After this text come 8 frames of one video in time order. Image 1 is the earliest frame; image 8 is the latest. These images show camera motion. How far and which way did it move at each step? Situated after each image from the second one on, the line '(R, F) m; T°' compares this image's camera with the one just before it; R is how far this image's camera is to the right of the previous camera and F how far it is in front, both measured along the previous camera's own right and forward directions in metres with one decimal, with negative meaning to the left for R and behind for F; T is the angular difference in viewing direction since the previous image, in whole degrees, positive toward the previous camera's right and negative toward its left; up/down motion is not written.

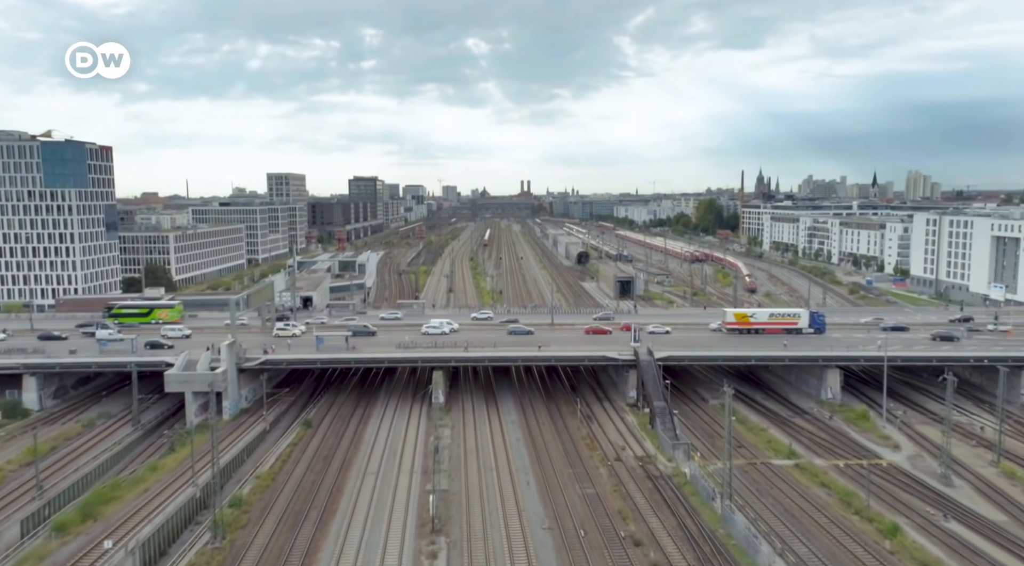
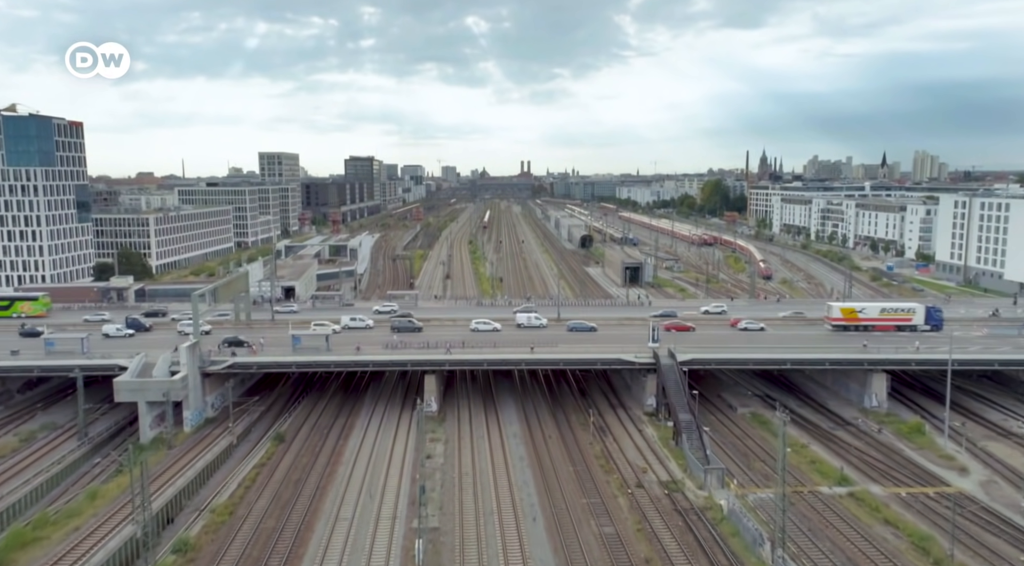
(-0.1, +5.9) m; 0°
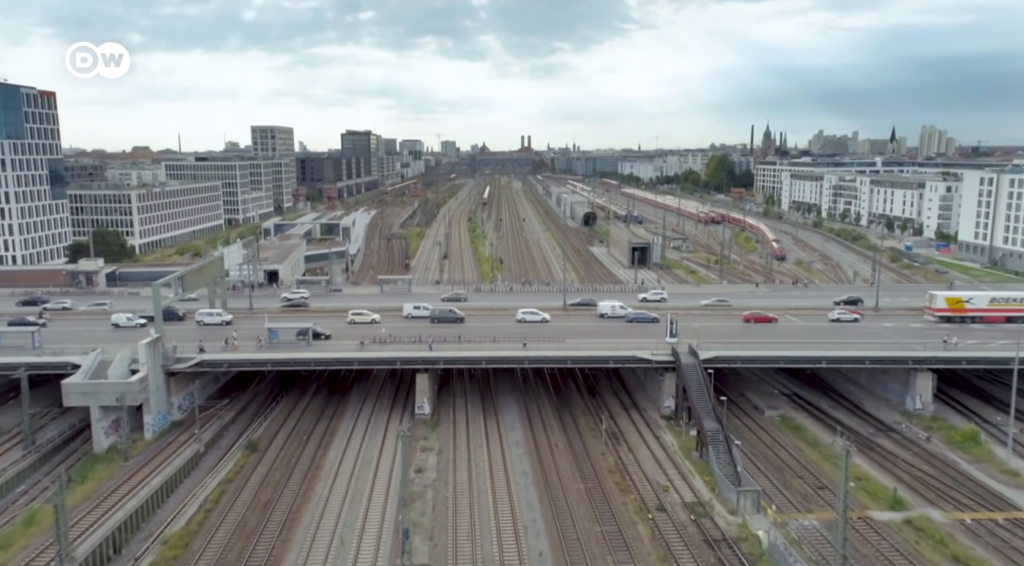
(-0.1, +4.6) m; 0°
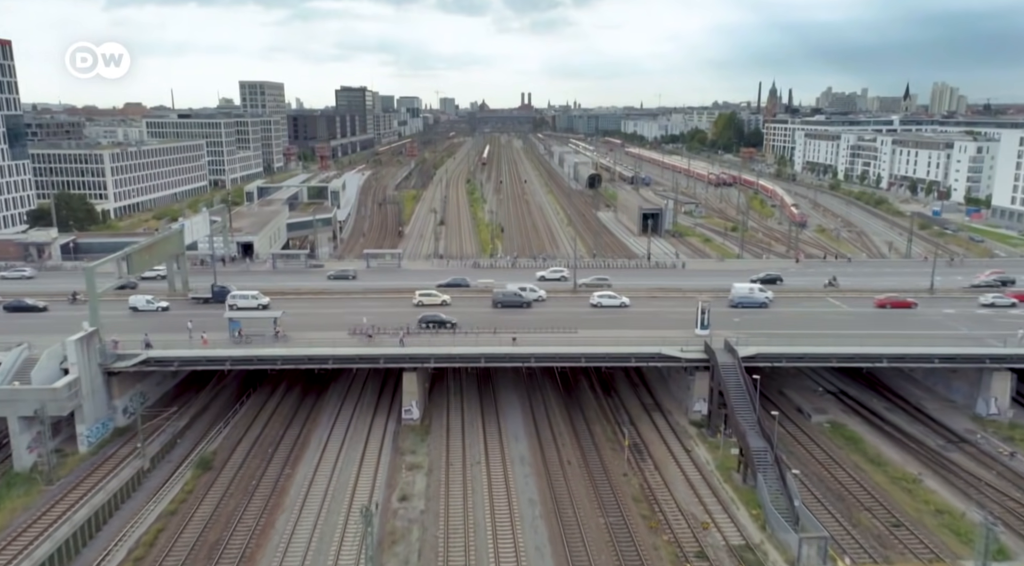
(-0.2, +6.0) m; 0°
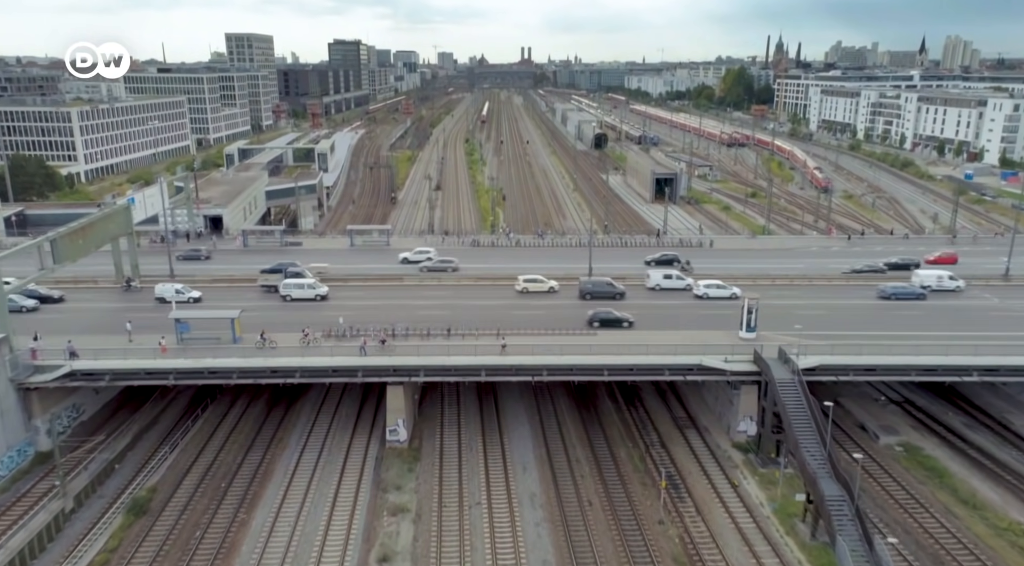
(-0.3, +5.9) m; 0°
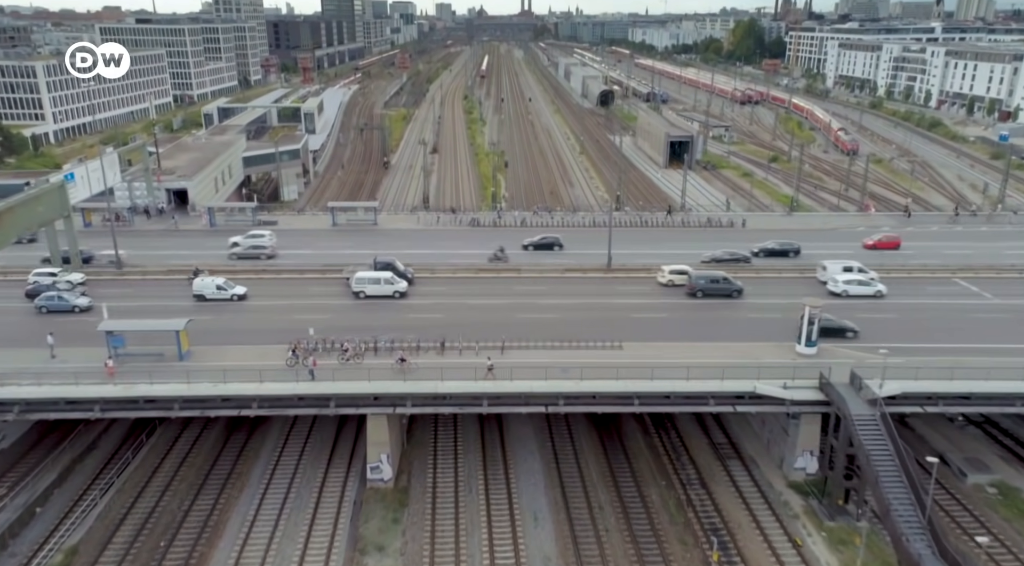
(-0.3, +5.2) m; 0°
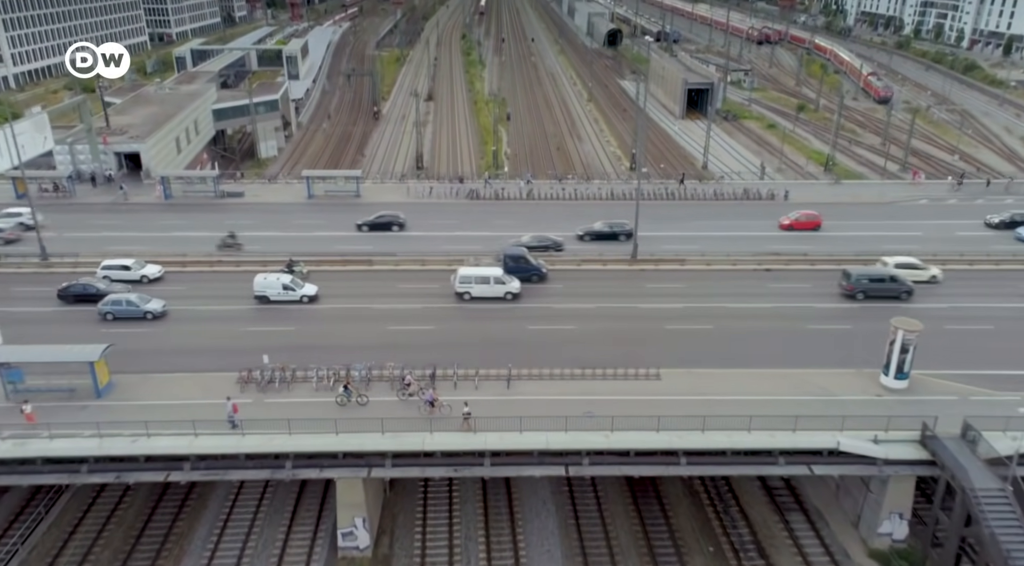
(-0.2, +5.1) m; 0°
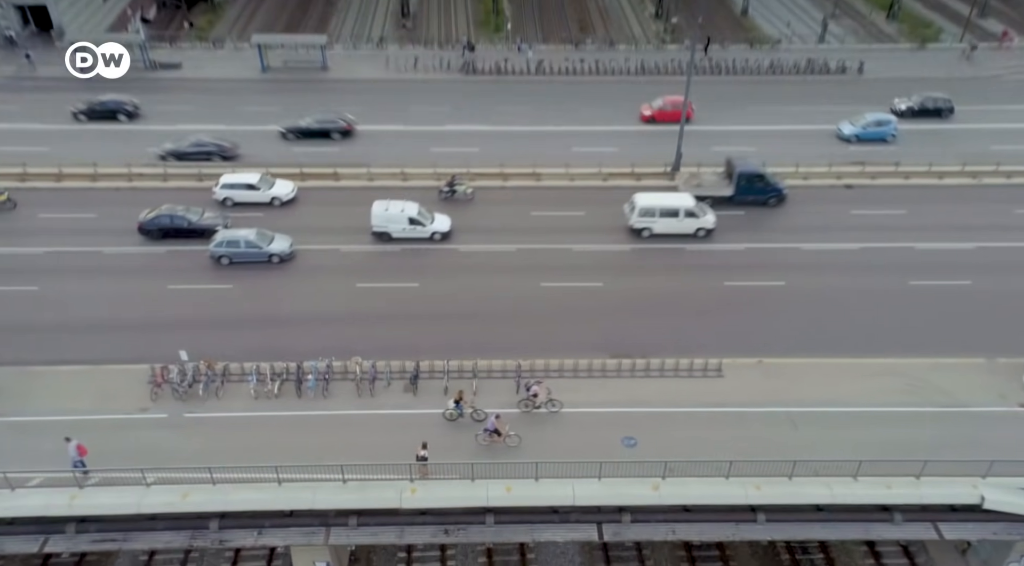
(-0.2, +5.6) m; 0°
